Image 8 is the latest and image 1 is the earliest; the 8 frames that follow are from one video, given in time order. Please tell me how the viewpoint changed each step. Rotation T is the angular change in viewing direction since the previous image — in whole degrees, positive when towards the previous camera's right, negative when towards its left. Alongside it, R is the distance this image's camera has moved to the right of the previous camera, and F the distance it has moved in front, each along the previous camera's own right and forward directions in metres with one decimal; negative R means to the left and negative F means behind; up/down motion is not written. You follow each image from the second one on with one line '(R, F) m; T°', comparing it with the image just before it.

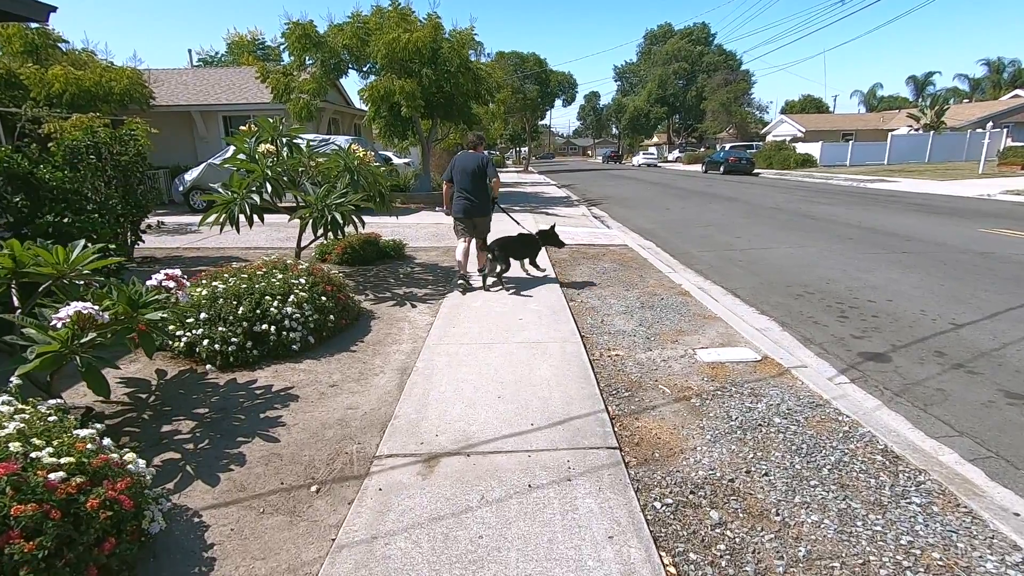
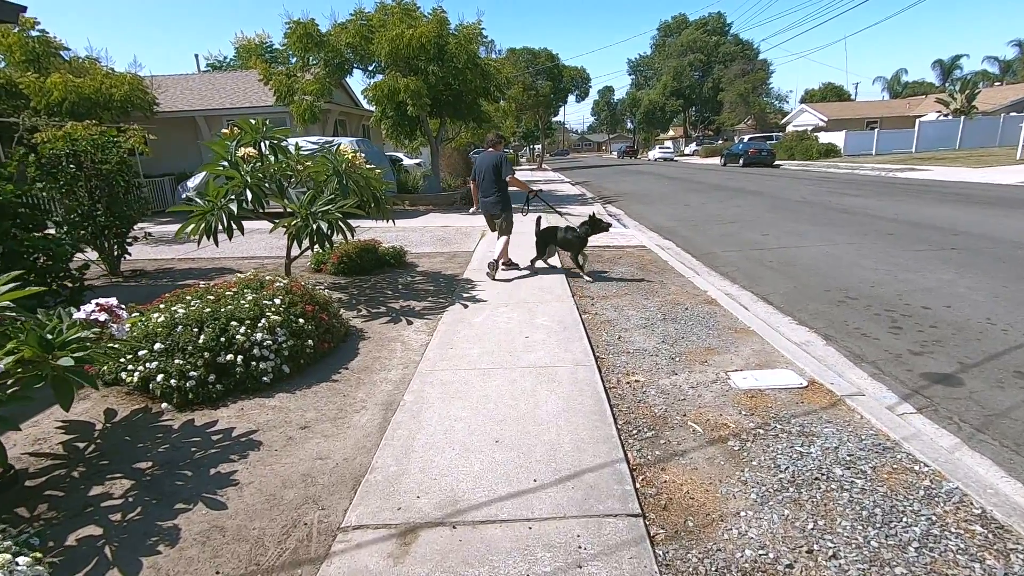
(+0.1, +0.6) m; -2°
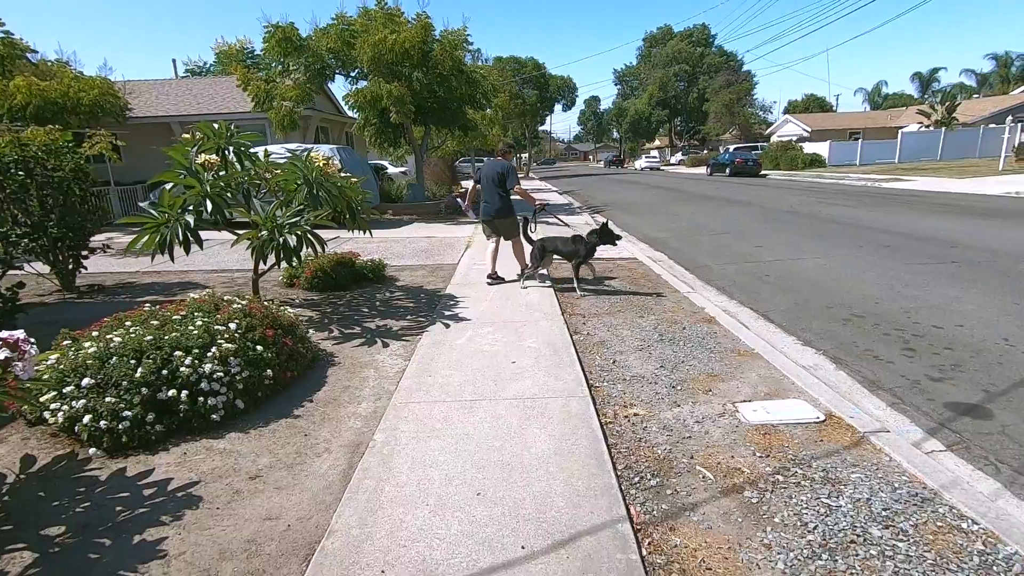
(0.0, +0.4) m; +1°
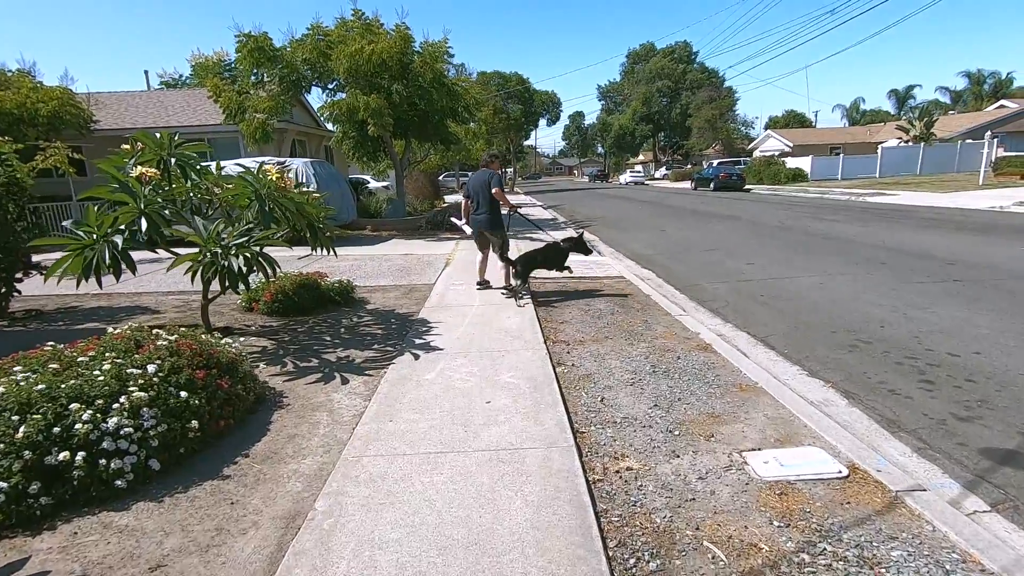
(+0.1, +0.5) m; +1°
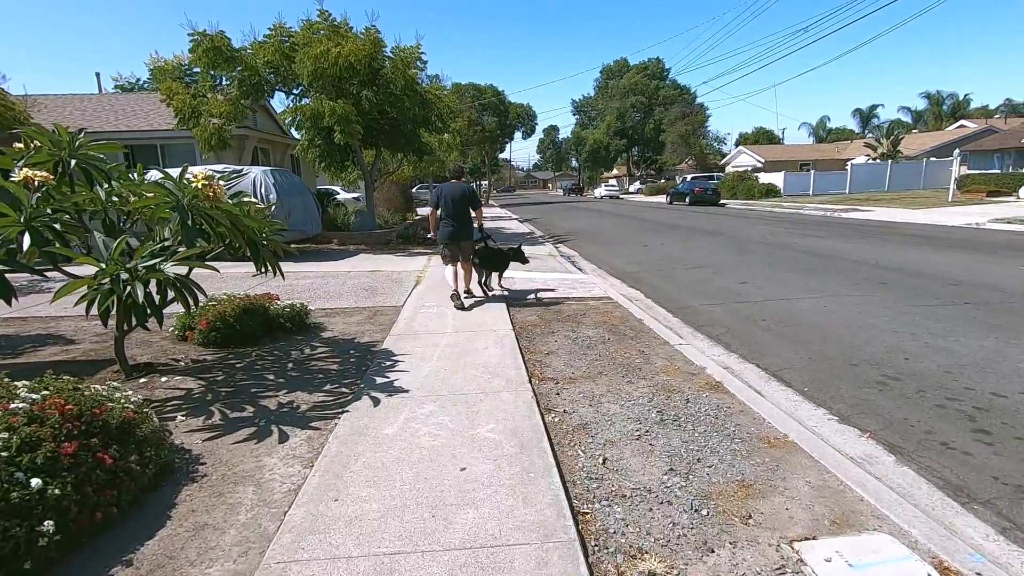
(0.0, +0.8) m; +3°
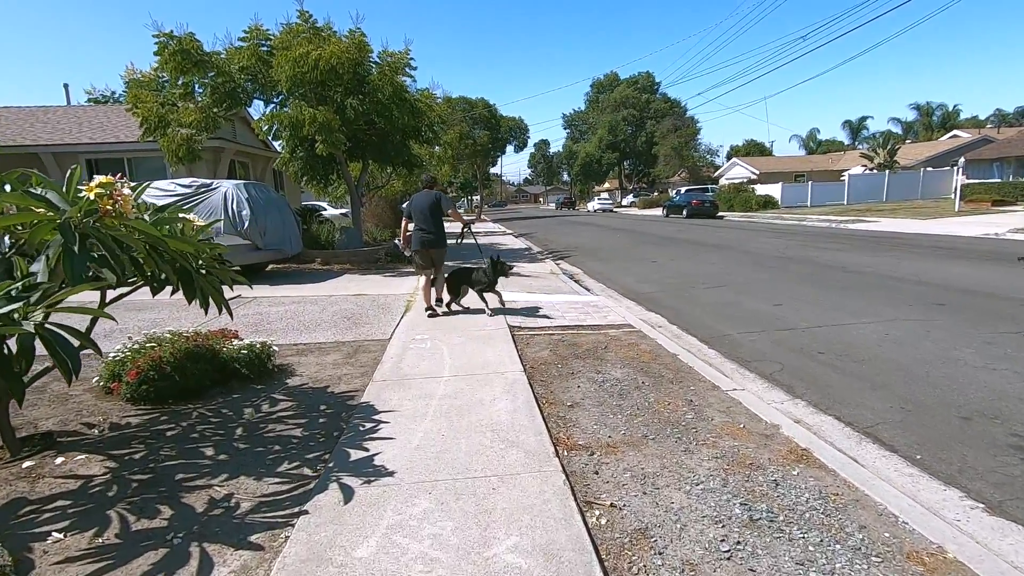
(-0.2, +1.1) m; +1°
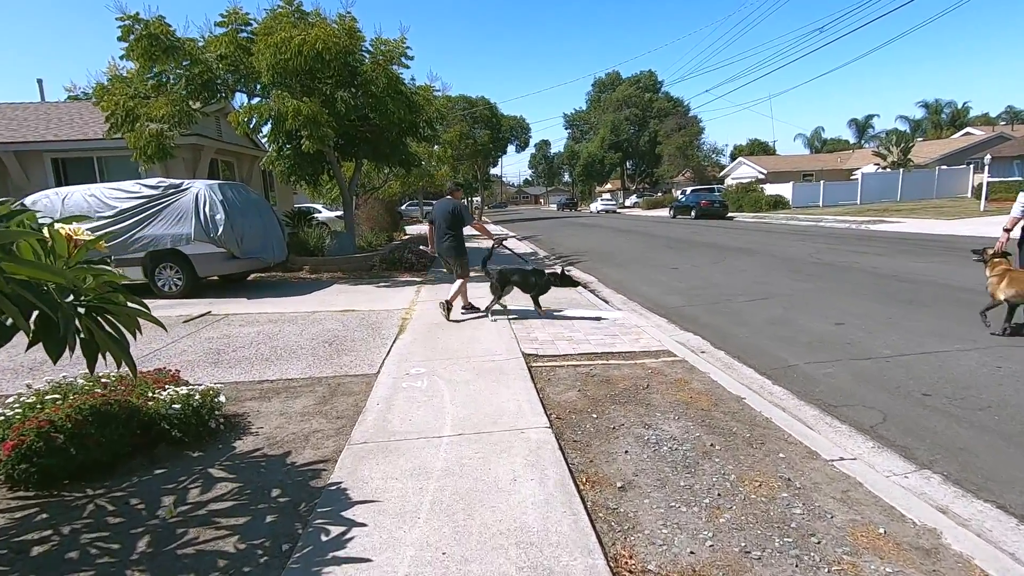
(-0.2, +1.2) m; 0°
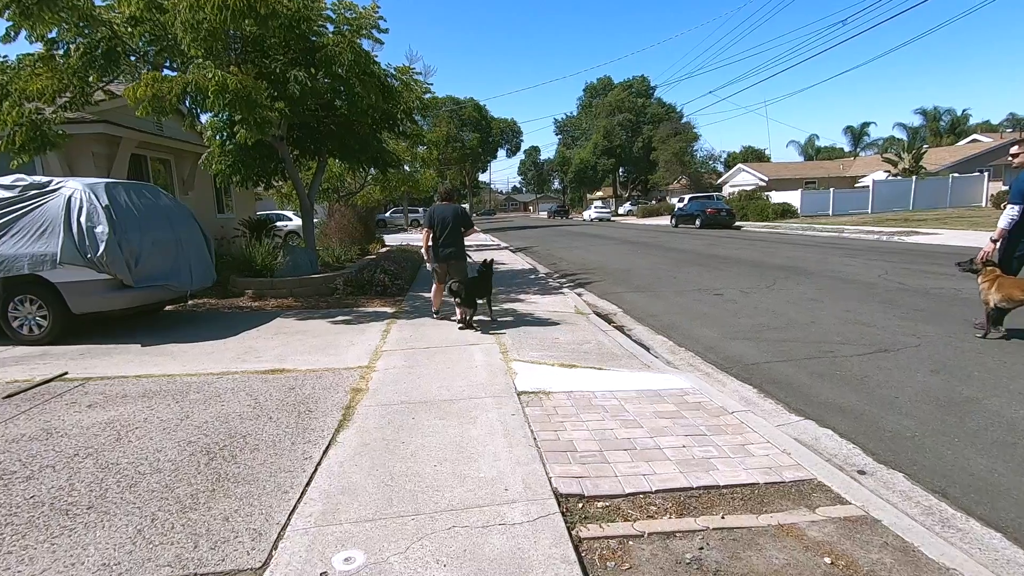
(-0.2, +2.6) m; +1°
